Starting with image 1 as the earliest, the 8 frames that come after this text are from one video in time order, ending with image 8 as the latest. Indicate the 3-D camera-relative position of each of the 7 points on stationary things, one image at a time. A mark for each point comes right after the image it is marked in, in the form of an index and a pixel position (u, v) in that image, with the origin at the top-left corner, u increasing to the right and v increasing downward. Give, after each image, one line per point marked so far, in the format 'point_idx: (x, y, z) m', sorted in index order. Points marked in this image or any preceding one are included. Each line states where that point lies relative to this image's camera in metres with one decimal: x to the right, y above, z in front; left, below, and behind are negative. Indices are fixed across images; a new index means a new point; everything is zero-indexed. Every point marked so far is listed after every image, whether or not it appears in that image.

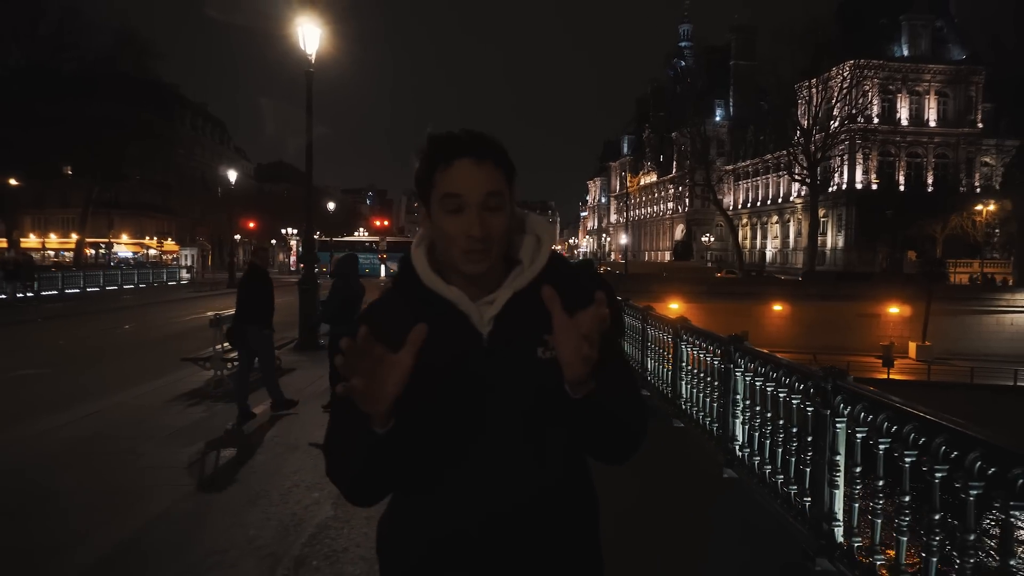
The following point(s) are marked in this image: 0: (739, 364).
0: (+1.8, -0.6, +5.9) m
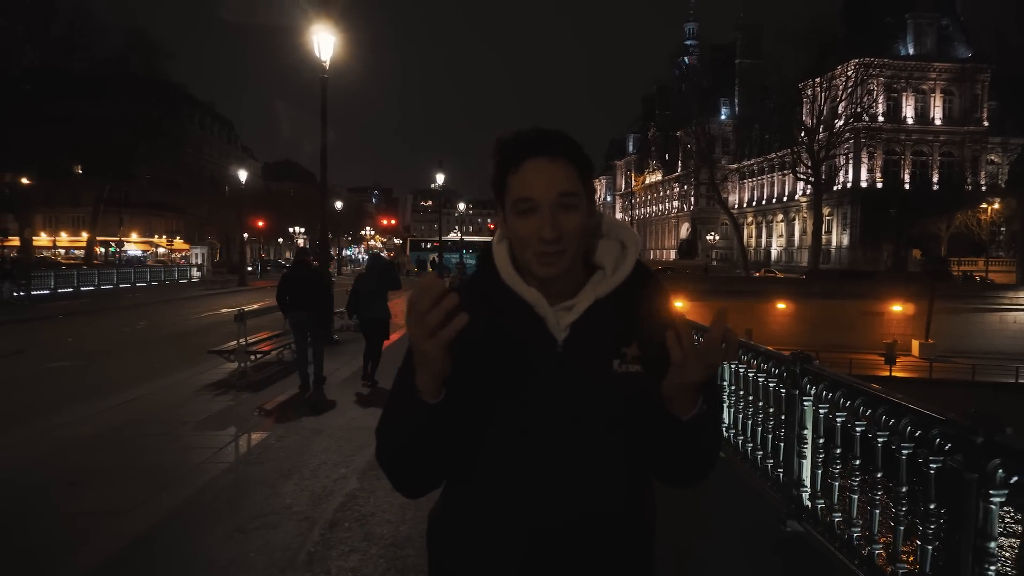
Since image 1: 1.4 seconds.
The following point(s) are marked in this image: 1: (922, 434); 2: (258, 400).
0: (+1.9, -0.6, +6.3) m
1: (+1.9, -0.7, +3.3) m
2: (-3.1, -1.4, +8.7) m
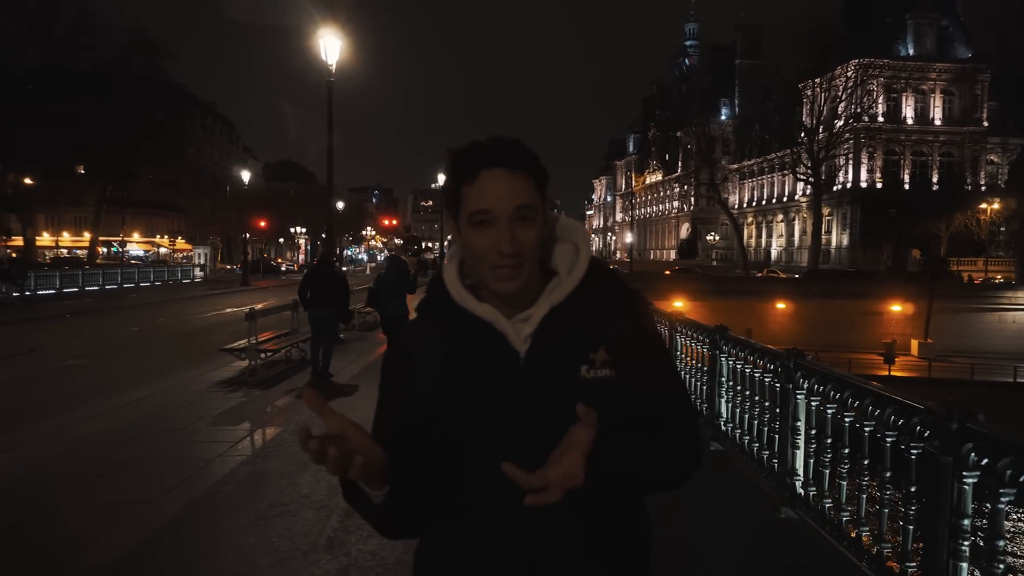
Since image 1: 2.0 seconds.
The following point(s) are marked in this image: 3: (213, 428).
0: (+1.9, -0.6, +6.5) m
1: (+1.9, -0.7, +3.6) m
2: (-3.1, -1.4, +8.9) m
3: (-3.1, -1.4, +7.3) m
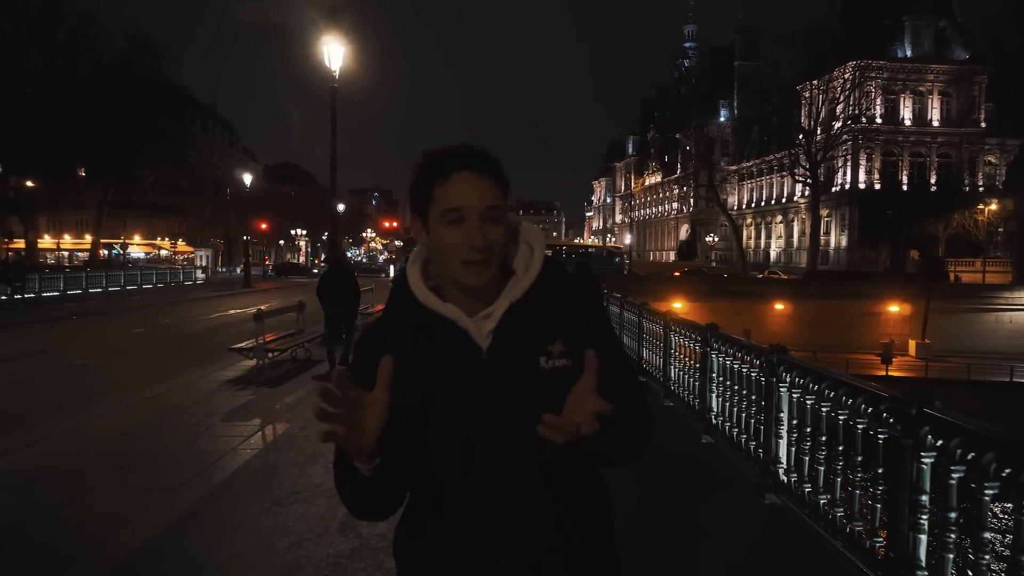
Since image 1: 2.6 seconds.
0: (+1.9, -0.6, +6.8) m
1: (+1.9, -0.6, +3.8) m
2: (-3.1, -1.4, +9.2) m
3: (-3.1, -1.4, +7.6) m
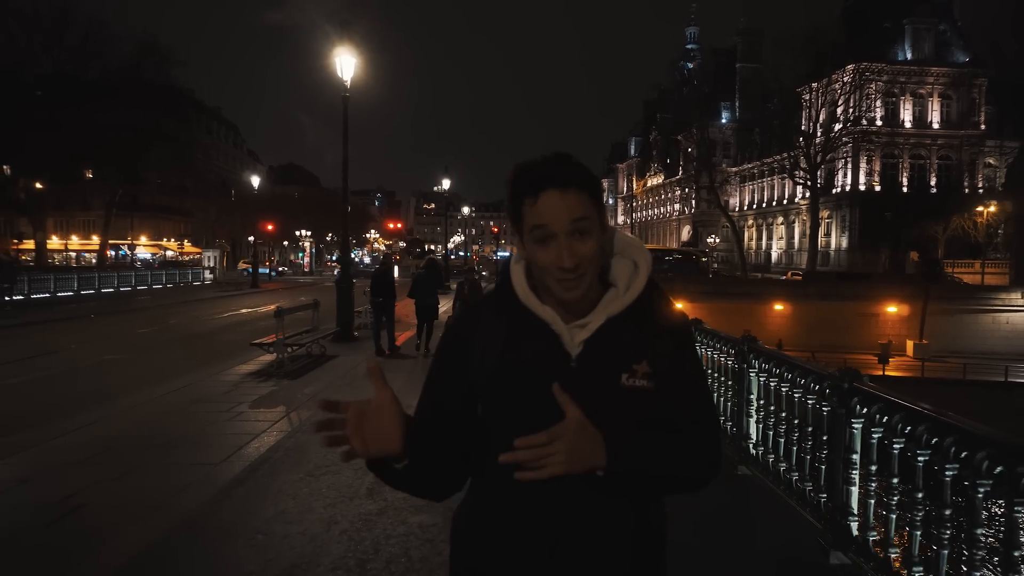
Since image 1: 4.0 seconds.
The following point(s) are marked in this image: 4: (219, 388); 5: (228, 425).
0: (+2.0, -0.6, +7.4) m
1: (+2.0, -0.6, +4.4) m
2: (-3.0, -1.4, +9.8) m
3: (-3.0, -1.4, +8.2) m
4: (-4.1, -1.4, +10.1) m
5: (-3.0, -1.5, +7.6) m
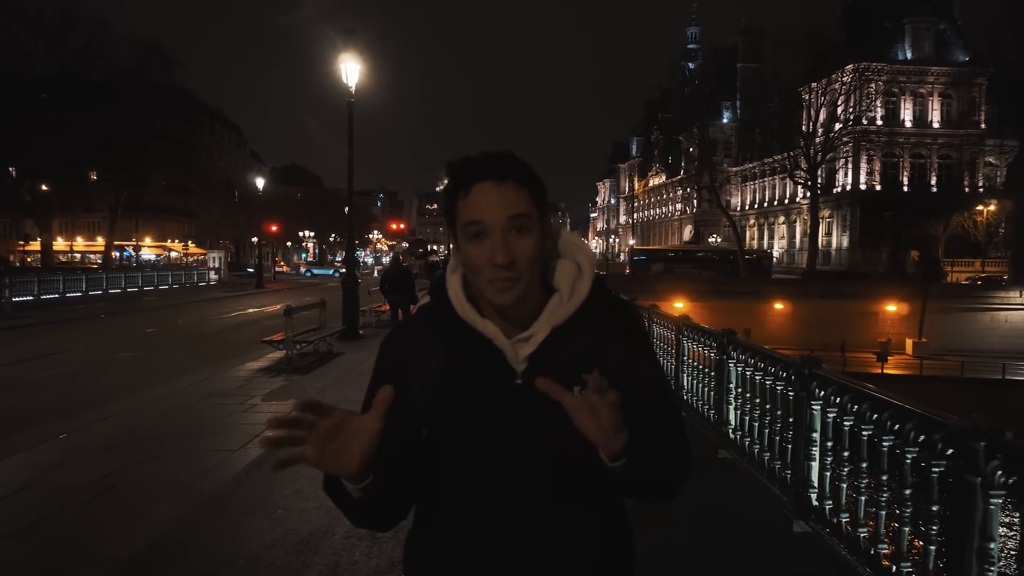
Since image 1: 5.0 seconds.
0: (+2.0, -0.5, +7.8) m
1: (+2.0, -0.6, +4.8) m
2: (-3.0, -1.4, +10.2) m
3: (-3.0, -1.4, +8.6) m
4: (-4.1, -1.4, +10.6) m
5: (-3.0, -1.4, +8.0) m
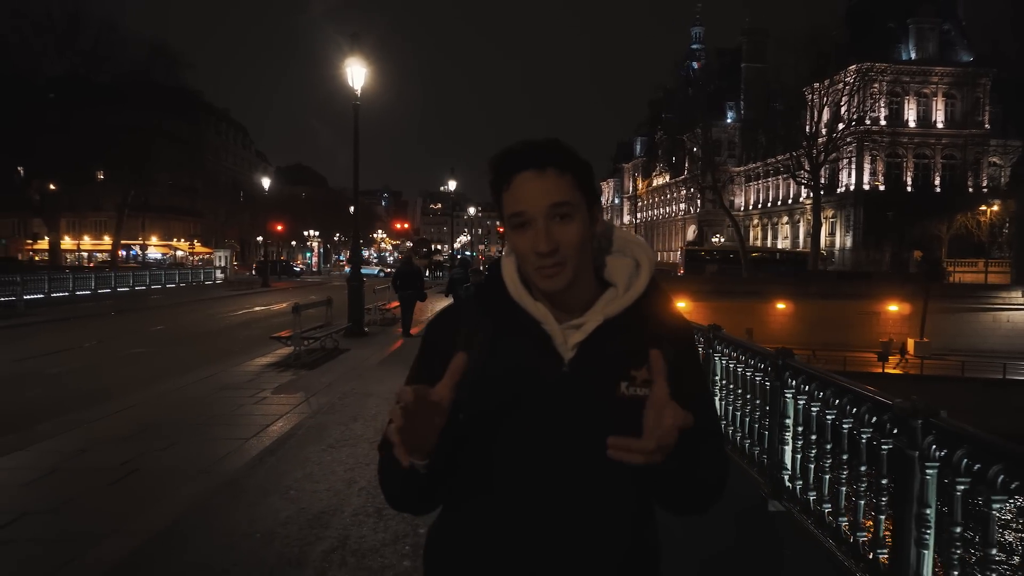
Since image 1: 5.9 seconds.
0: (+2.0, -0.5, +8.1) m
1: (+1.9, -0.6, +5.1) m
2: (-3.0, -1.3, +10.5) m
3: (-3.0, -1.4, +8.9) m
4: (-4.1, -1.4, +10.9) m
5: (-3.0, -1.4, +8.3) m
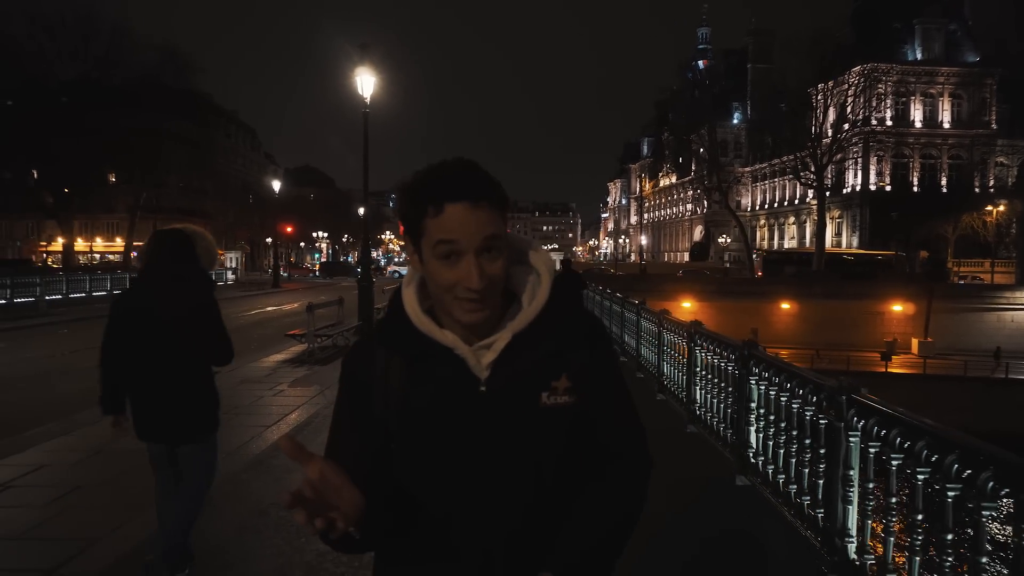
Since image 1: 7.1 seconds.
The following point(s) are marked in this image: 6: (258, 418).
0: (+2.0, -0.5, +8.6) m
1: (+1.9, -0.6, +5.6) m
2: (-3.0, -1.3, +11.1) m
3: (-3.0, -1.4, +9.5) m
4: (-4.1, -1.4, +11.5) m
5: (-3.0, -1.4, +8.9) m
6: (-2.8, -1.5, +7.9) m
